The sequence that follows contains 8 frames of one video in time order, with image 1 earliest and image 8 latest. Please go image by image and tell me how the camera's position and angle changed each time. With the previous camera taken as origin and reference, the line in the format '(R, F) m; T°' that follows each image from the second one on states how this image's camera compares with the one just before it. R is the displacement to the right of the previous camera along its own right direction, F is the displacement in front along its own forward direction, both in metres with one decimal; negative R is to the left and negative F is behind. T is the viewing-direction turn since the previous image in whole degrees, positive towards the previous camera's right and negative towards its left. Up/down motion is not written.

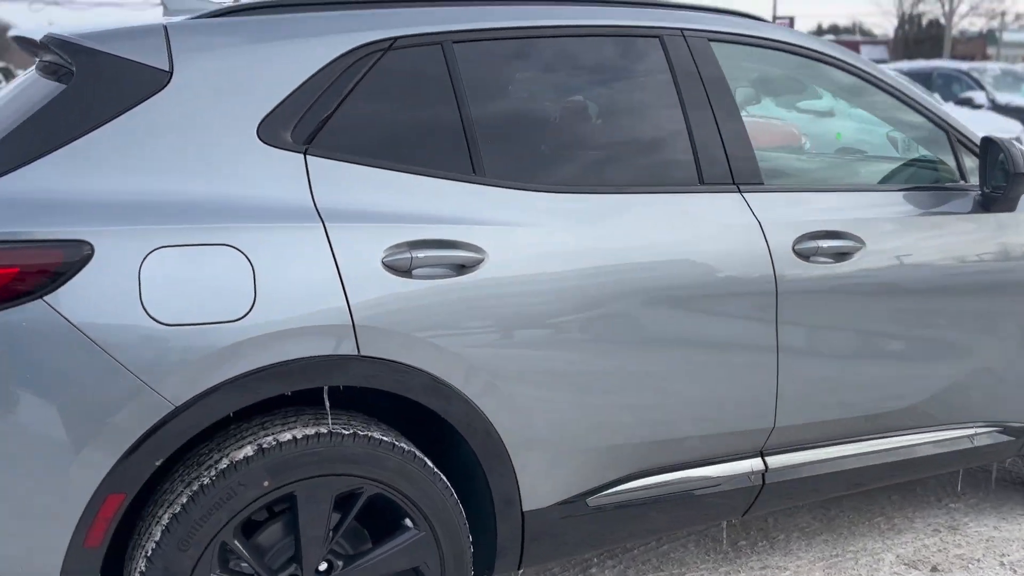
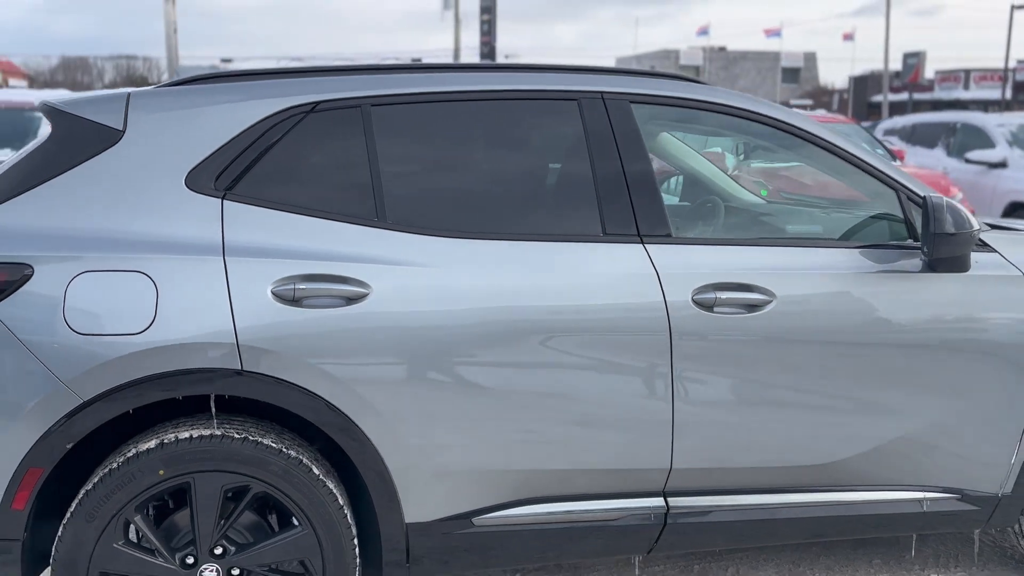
(+0.9, -0.2) m; -13°
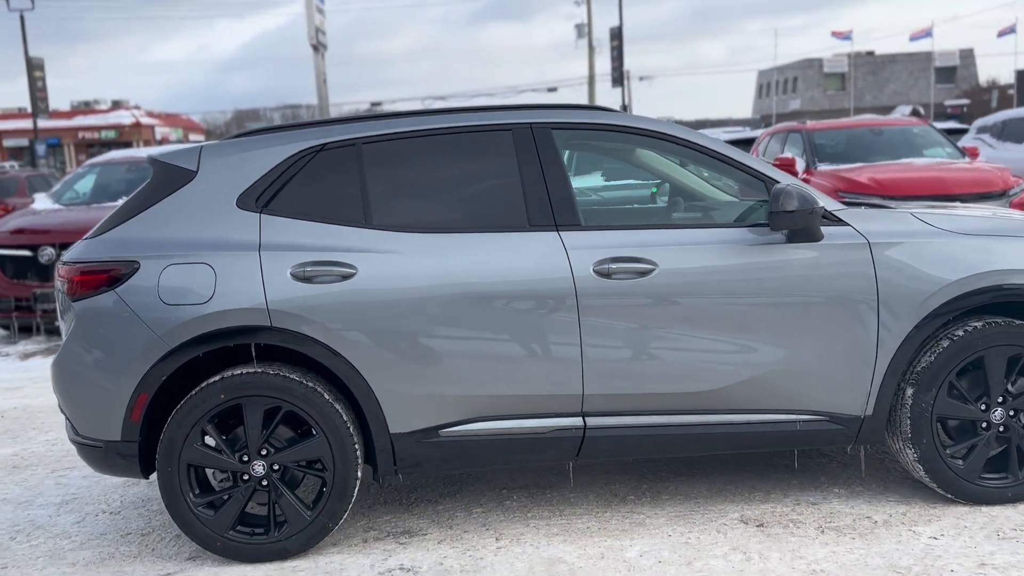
(+0.8, -1.0) m; -9°
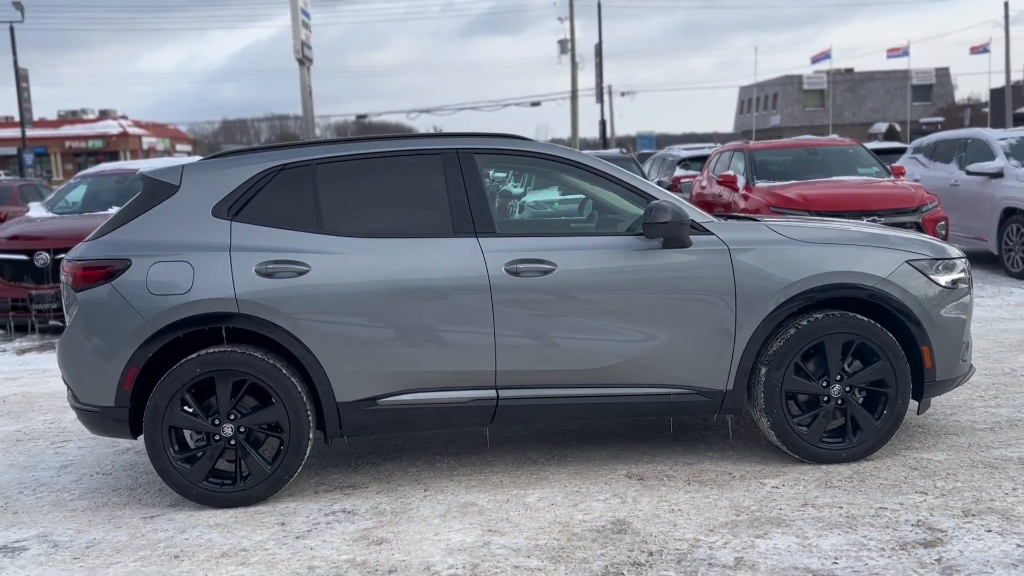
(+0.3, -0.8) m; +1°
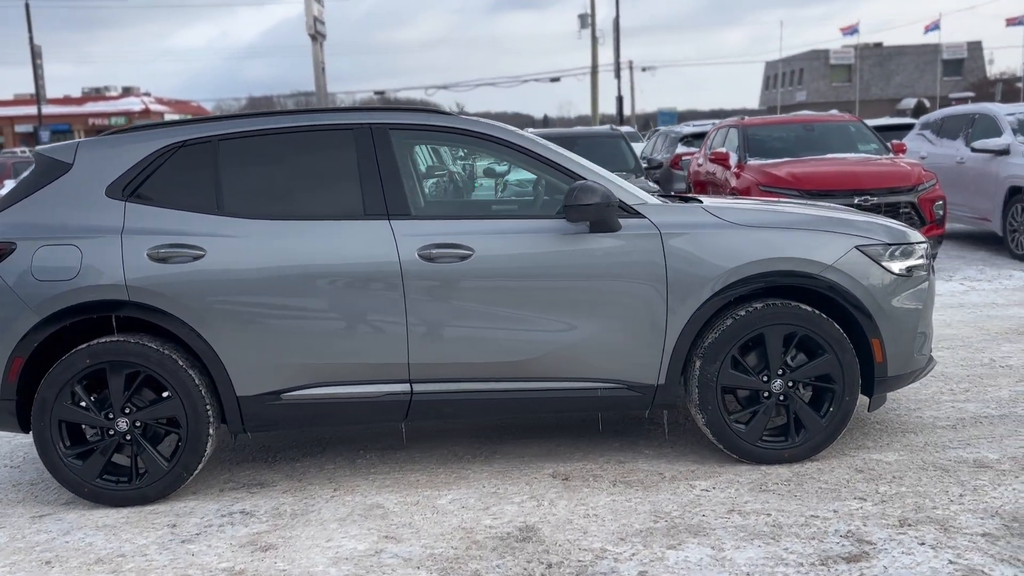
(+0.5, +0.3) m; -2°
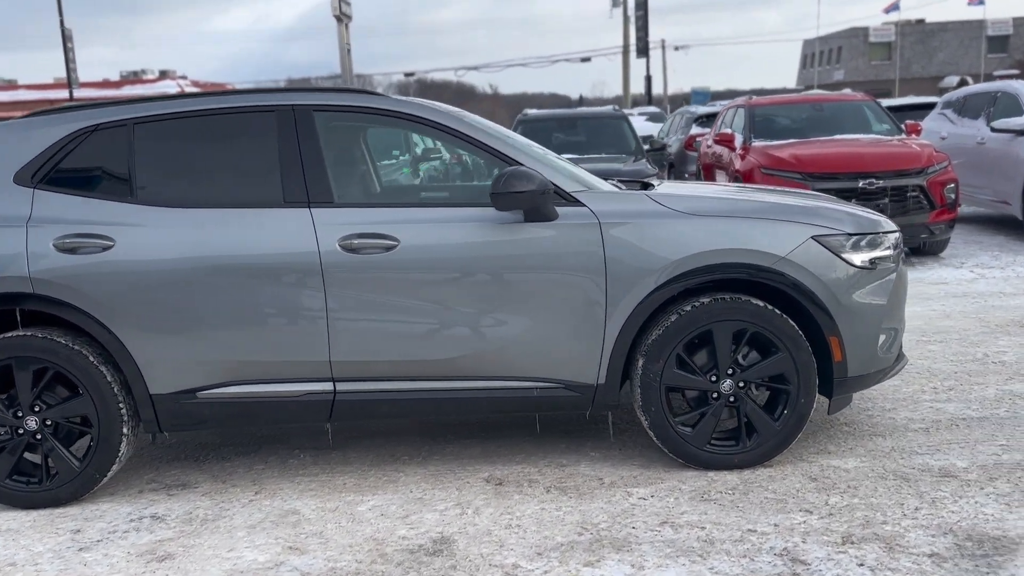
(+0.5, +0.3) m; -2°
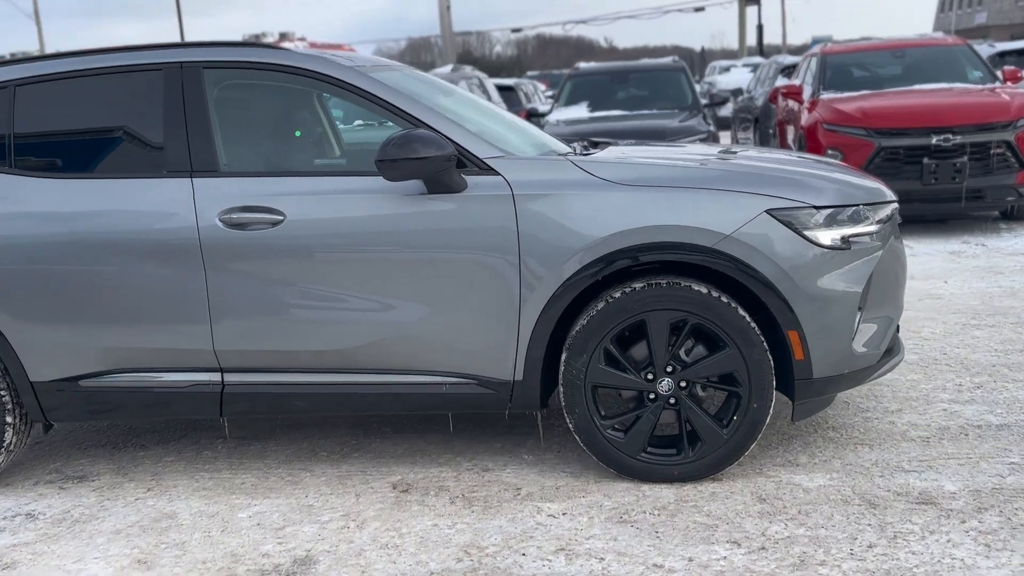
(+0.8, +0.6) m; -7°
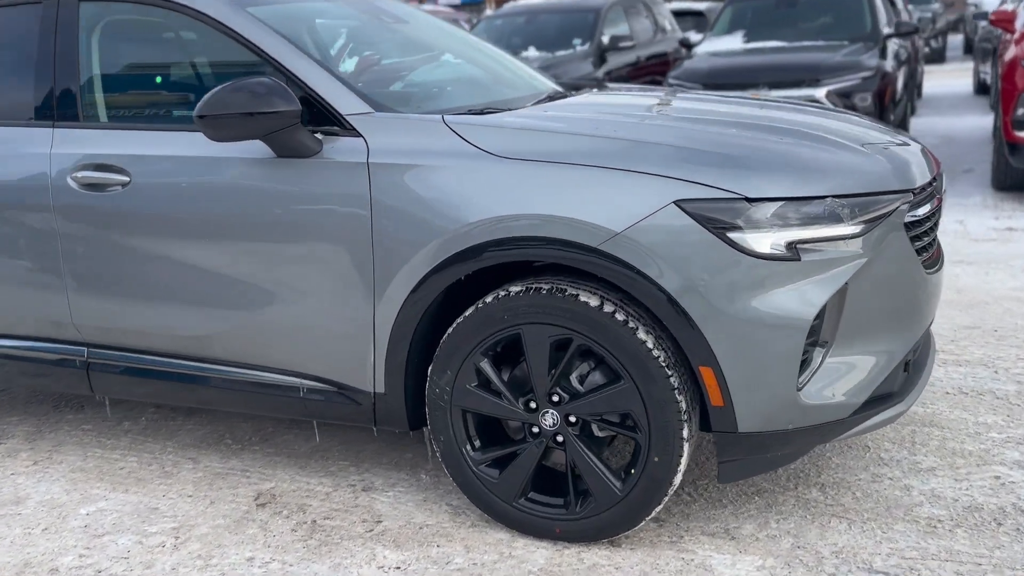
(+1.1, +0.9) m; -15°
